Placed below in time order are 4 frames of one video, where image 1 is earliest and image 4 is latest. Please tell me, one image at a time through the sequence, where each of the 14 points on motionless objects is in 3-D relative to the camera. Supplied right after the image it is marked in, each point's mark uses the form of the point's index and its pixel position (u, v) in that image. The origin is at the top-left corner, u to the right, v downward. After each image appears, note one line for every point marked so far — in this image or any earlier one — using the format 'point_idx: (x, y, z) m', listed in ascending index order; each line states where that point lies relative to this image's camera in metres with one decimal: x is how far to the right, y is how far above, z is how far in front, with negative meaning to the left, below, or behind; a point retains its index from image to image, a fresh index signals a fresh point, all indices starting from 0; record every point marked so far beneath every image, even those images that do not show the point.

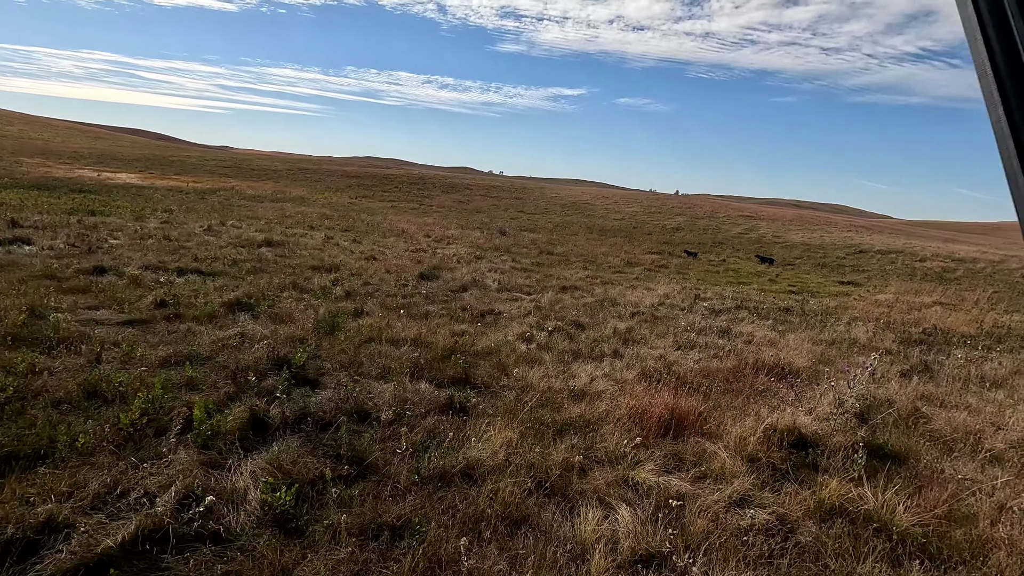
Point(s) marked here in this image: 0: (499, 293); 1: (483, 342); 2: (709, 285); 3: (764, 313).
0: (-0.3, -0.1, +12.5) m
1: (-0.4, -0.7, +7.3) m
2: (+7.1, +0.1, +19.1) m
3: (+5.9, -0.6, +12.6) m
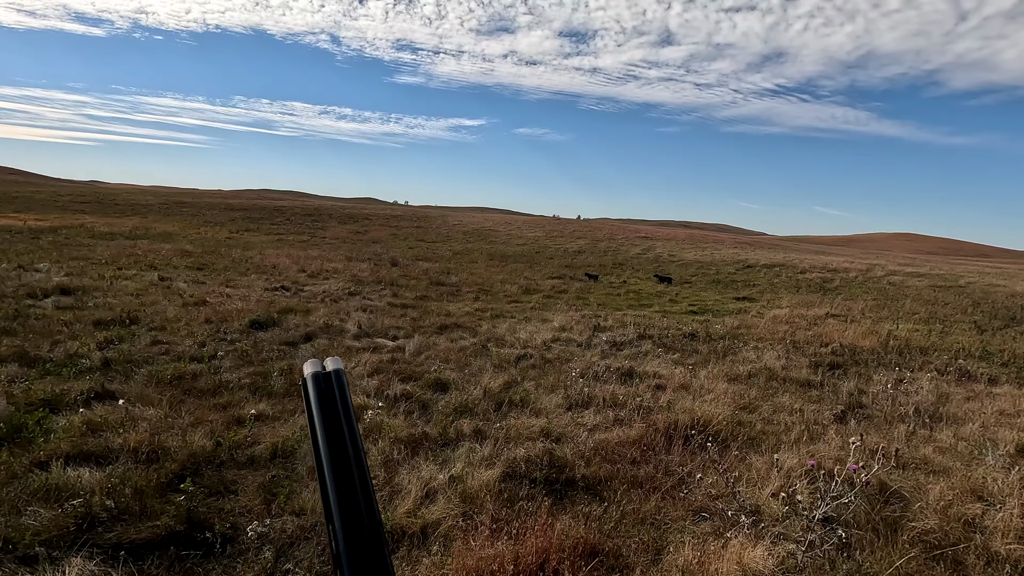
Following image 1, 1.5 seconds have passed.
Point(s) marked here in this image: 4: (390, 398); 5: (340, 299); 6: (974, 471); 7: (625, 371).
0: (-2.9, -1.0, +9.9) m
1: (-2.1, -1.3, +4.8) m
2: (+3.2, -0.7, +17.6) m
3: (+3.2, -1.1, +11.0) m
4: (-1.3, -1.2, +6.0) m
5: (-4.9, -0.3, +15.4) m
6: (+4.3, -1.7, +5.0) m
7: (+1.8, -1.3, +8.3) m
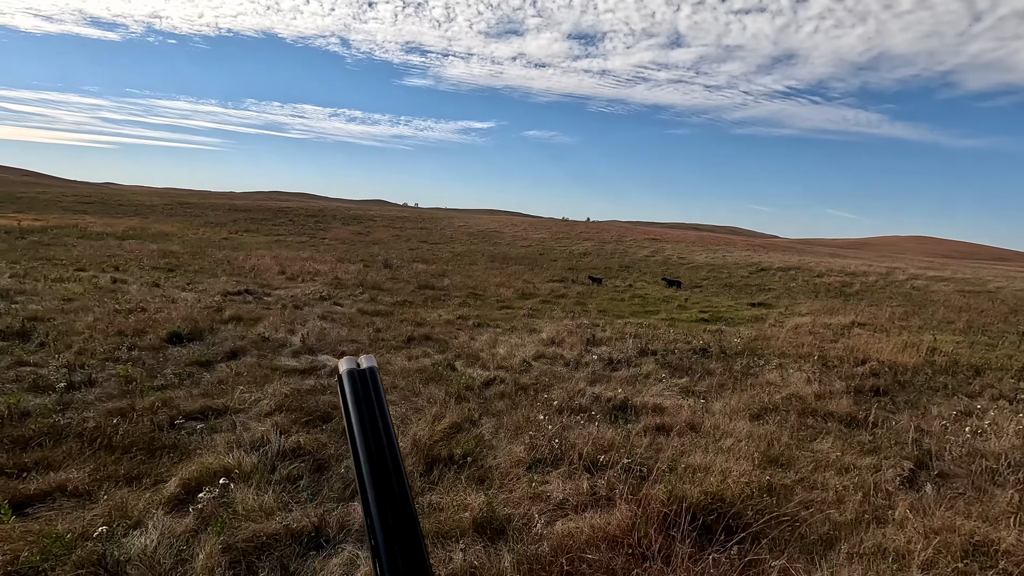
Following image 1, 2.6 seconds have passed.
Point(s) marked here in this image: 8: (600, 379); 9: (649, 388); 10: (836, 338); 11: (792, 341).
0: (-3.4, -1.1, +8.2) m
1: (-2.7, -1.4, +3.0) m
2: (+2.9, -0.9, +15.8) m
3: (+2.8, -1.3, +9.2) m
4: (-1.9, -1.3, +4.2) m
5: (-5.3, -0.5, +13.7) m
6: (+3.8, -1.8, +3.1) m
7: (+1.3, -1.4, +6.5) m
8: (+1.3, -1.3, +8.0) m
9: (+1.9, -1.4, +7.4) m
10: (+8.4, -1.3, +13.9) m
11: (+6.6, -1.3, +12.6) m
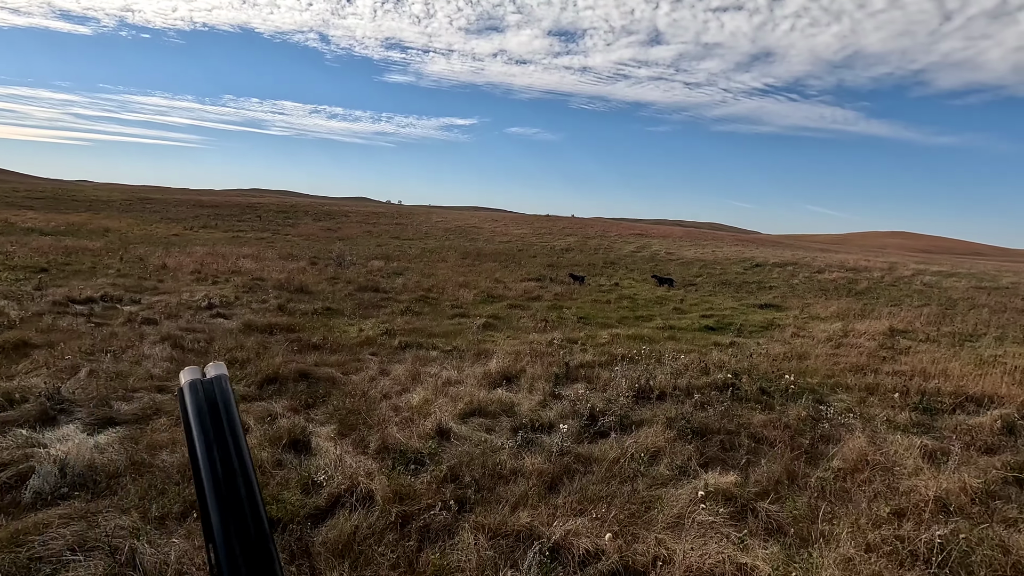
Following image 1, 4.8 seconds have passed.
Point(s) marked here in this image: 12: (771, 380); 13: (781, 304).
0: (-4.2, -1.2, +4.3) m
1: (-3.4, -1.5, -0.8) m
2: (+1.8, -0.9, +12.1) m
3: (+1.9, -1.3, +5.5) m
4: (-2.6, -1.5, +0.4) m
5: (-6.3, -0.6, +9.8) m
6: (+3.1, -1.9, -0.5) m
7: (+0.5, -1.5, +2.8) m
8: (+0.5, -1.4, +4.2) m
9: (+1.1, -1.5, +3.7) m
10: (+7.4, -1.3, +10.4) m
11: (+5.6, -1.3, +9.0) m
12: (+3.6, -1.3, +7.5) m
13: (+9.6, -0.6, +19.1) m
